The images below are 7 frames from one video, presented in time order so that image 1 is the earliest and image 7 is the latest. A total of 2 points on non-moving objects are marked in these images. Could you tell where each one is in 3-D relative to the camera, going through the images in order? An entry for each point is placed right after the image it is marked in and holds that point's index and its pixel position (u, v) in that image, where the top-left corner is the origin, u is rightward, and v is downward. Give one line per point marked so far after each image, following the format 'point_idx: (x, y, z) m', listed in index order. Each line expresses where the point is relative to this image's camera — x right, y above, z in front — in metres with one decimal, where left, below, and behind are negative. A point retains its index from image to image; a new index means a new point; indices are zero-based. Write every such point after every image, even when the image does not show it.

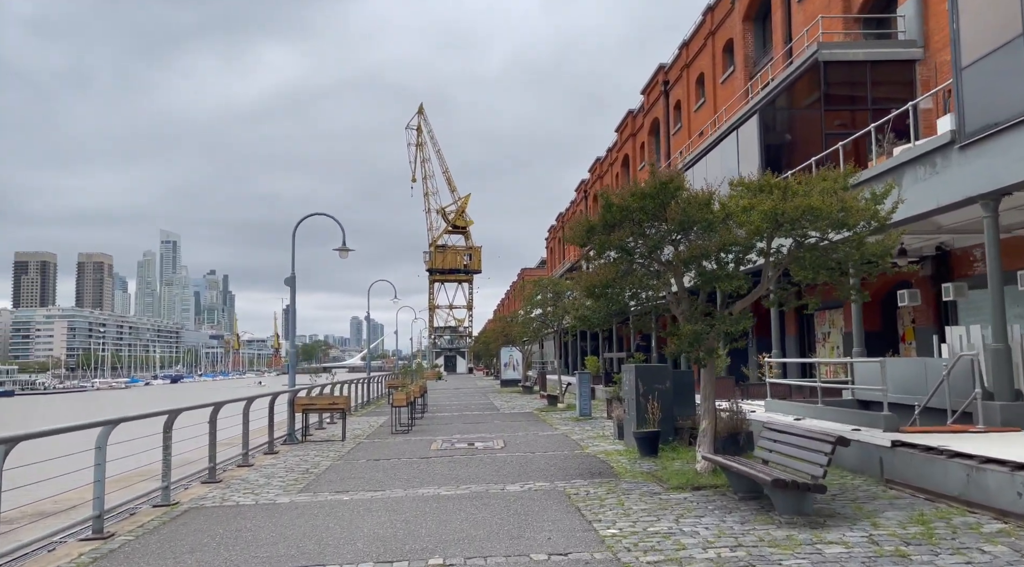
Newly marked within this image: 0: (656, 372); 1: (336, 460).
0: (+2.6, -1.6, +13.4) m
1: (-3.2, -3.3, +13.8) m
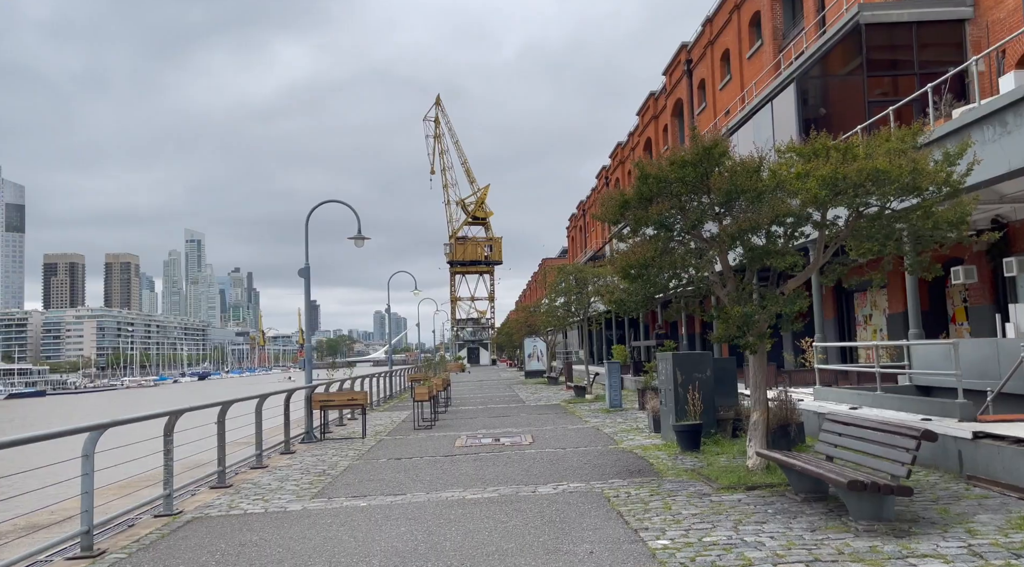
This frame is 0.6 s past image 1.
0: (+3.1, -1.3, +12.4) m
1: (-2.7, -3.1, +13.0) m
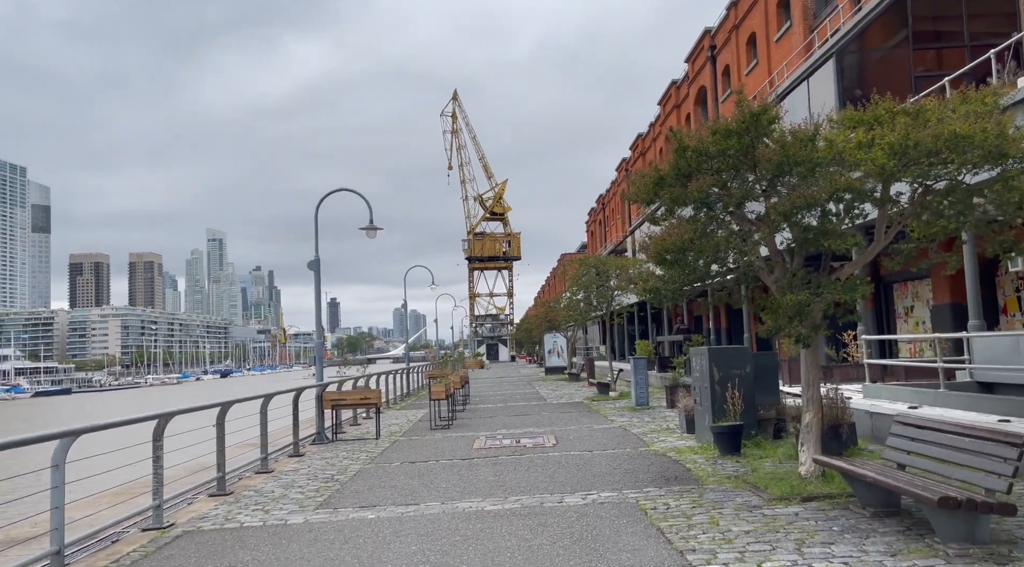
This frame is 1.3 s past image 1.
0: (+3.4, -1.1, +11.4) m
1: (-2.4, -2.9, +12.1) m
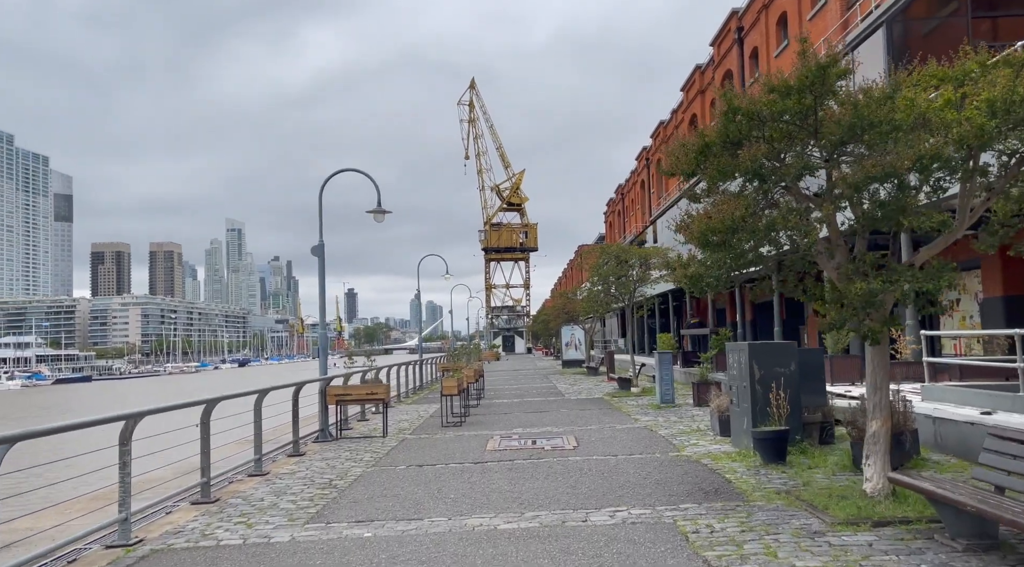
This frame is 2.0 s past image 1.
0: (+3.6, -0.9, +10.2) m
1: (-2.1, -2.7, +11.1) m
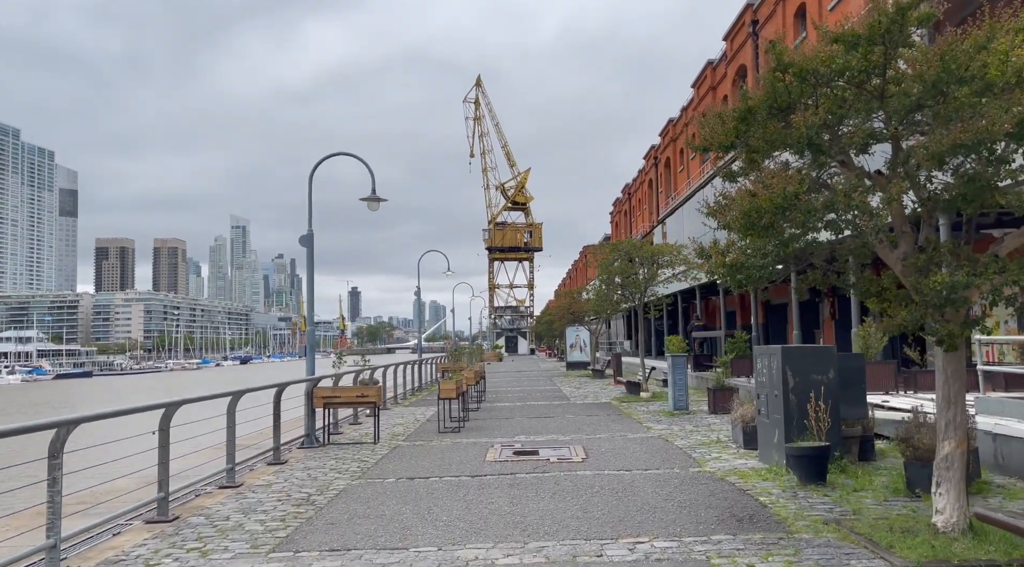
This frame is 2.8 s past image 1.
0: (+3.7, -0.9, +9.1) m
1: (-2.1, -2.6, +10.0) m
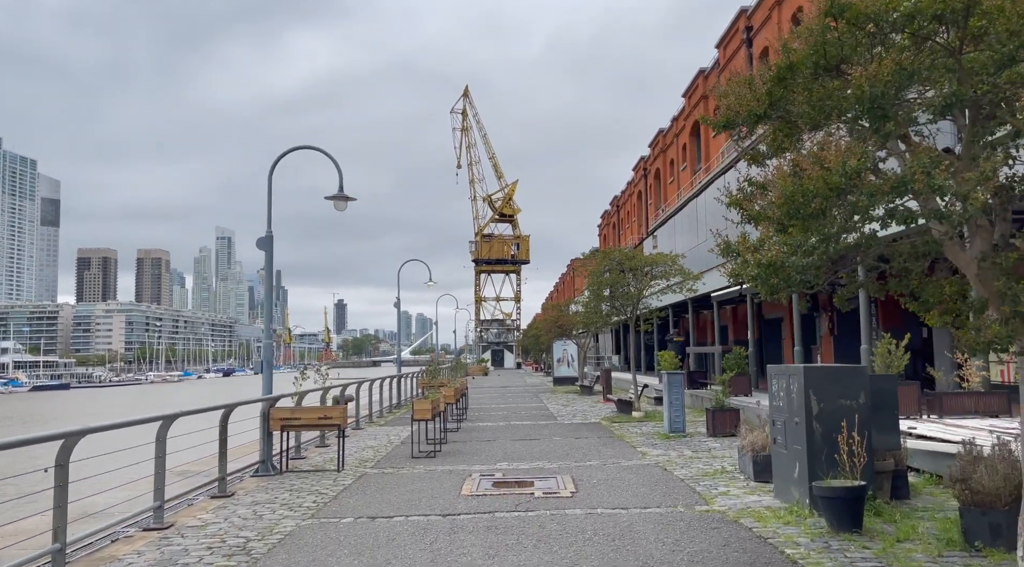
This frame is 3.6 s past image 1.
0: (+3.4, -1.0, +7.8) m
1: (-2.3, -2.7, +8.6) m
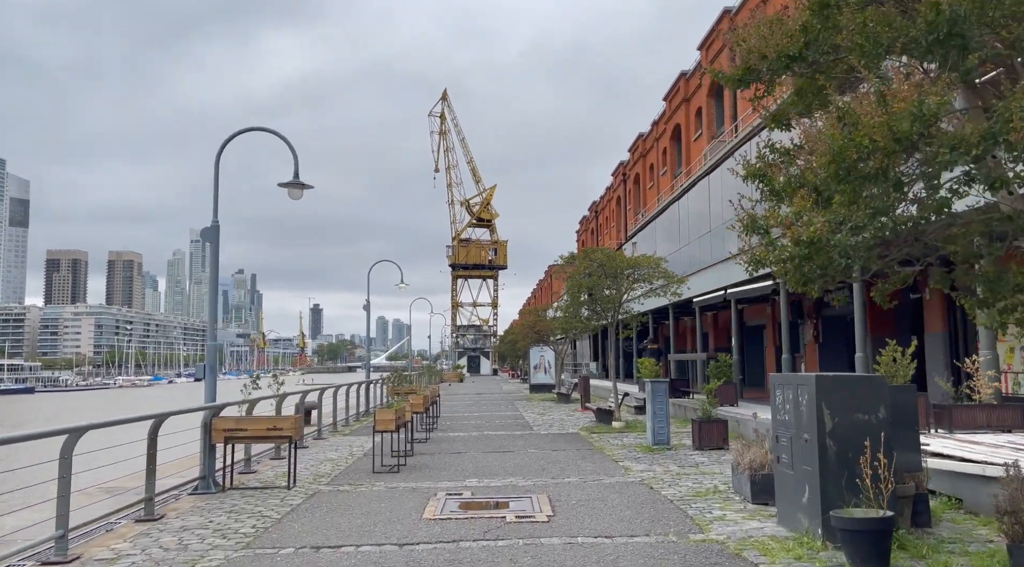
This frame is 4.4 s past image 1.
0: (+3.2, -1.0, +6.8) m
1: (-2.7, -2.6, +7.4) m
